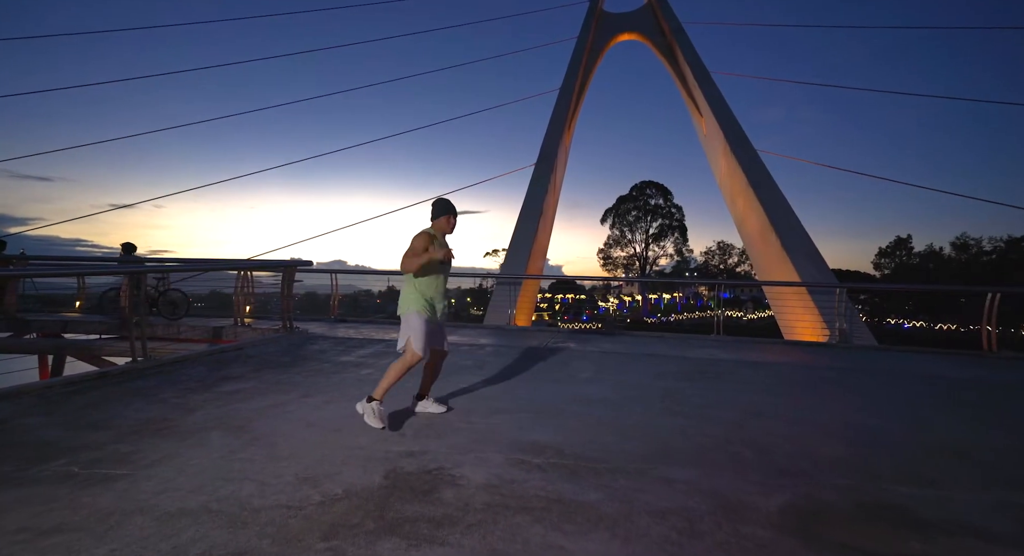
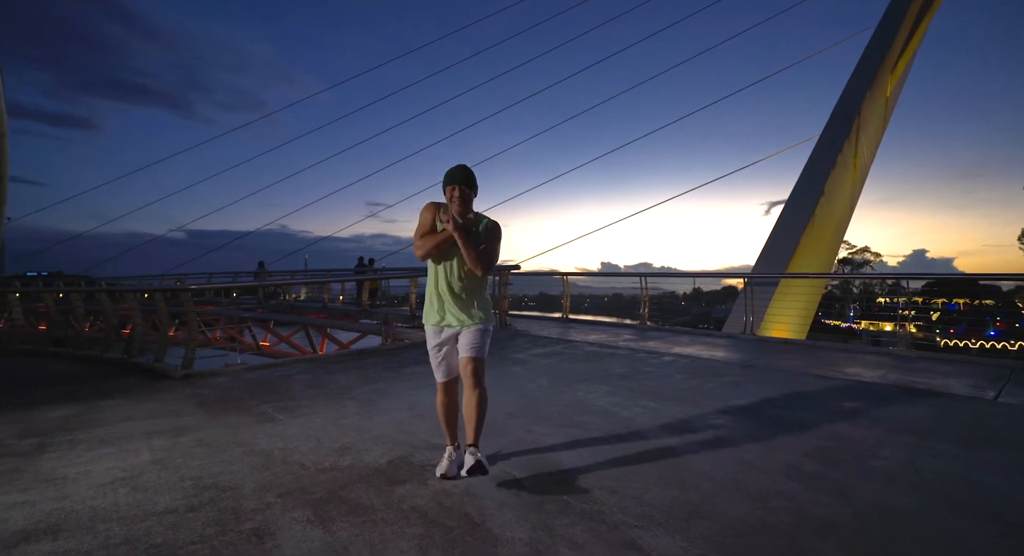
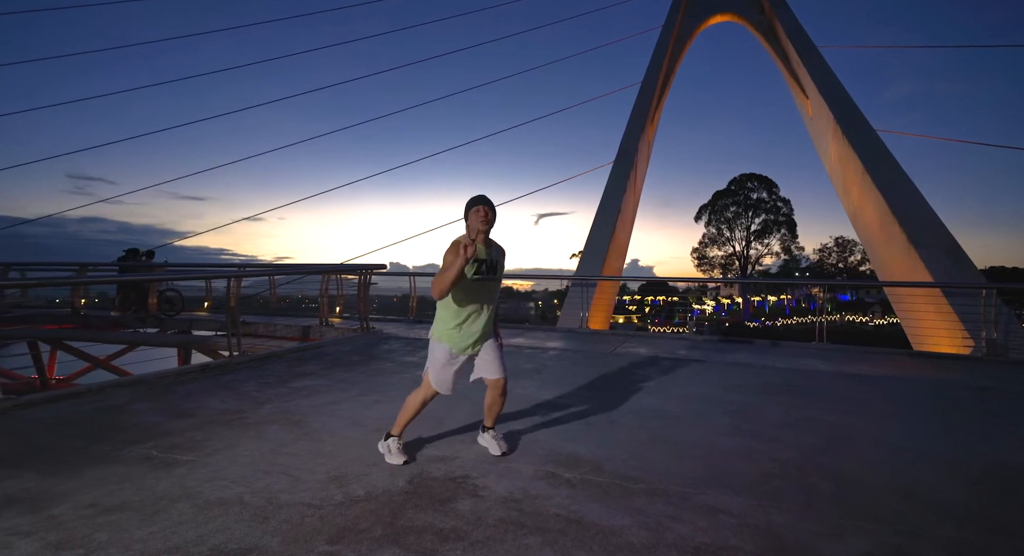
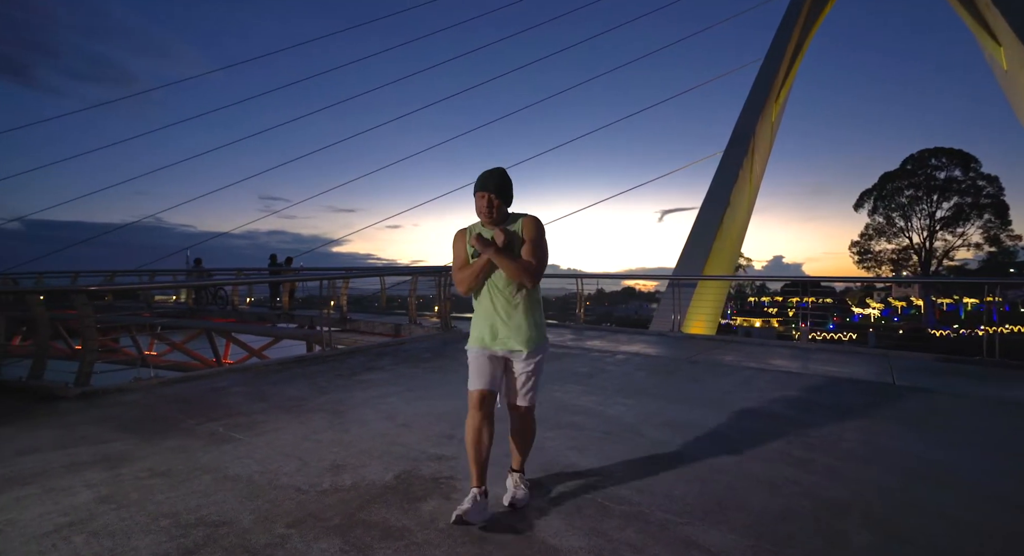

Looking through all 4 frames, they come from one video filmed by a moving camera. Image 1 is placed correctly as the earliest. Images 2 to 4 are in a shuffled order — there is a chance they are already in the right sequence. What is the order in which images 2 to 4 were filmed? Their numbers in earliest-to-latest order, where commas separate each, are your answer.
3, 4, 2
